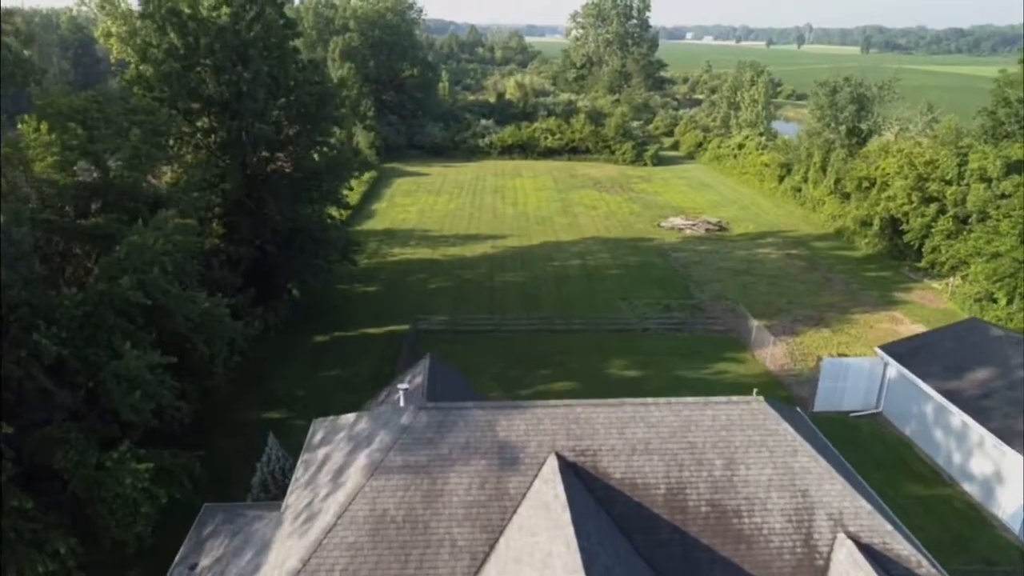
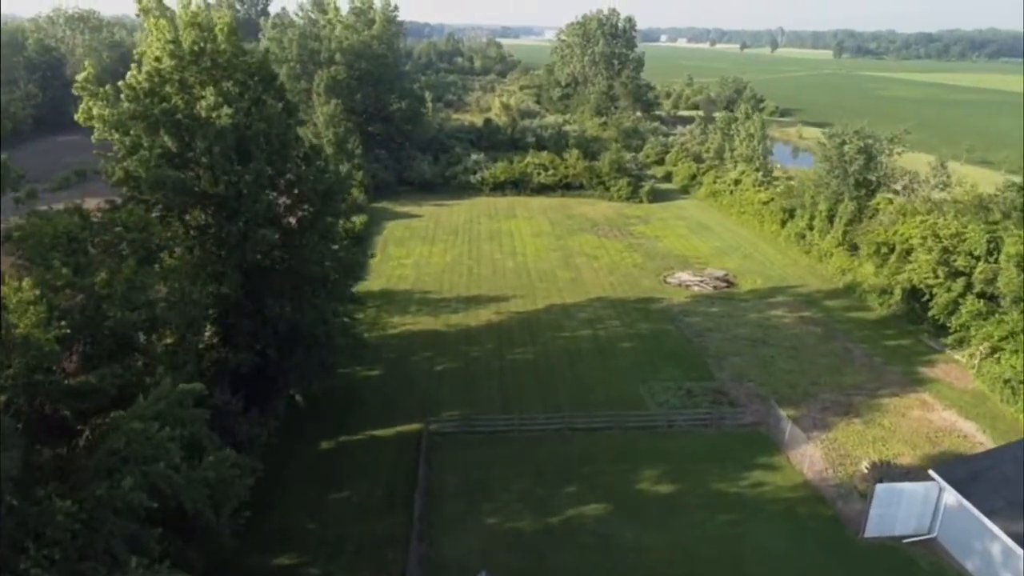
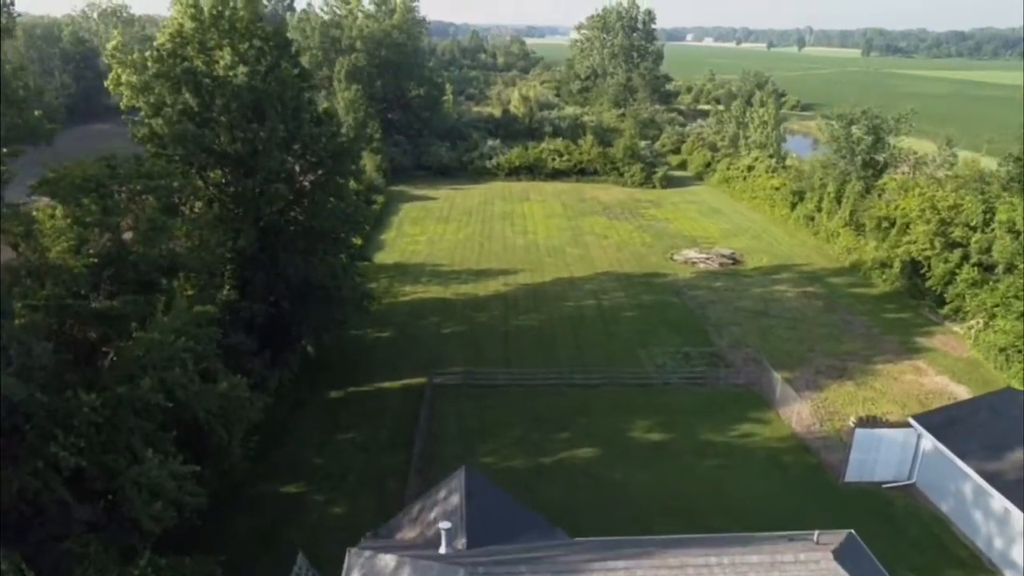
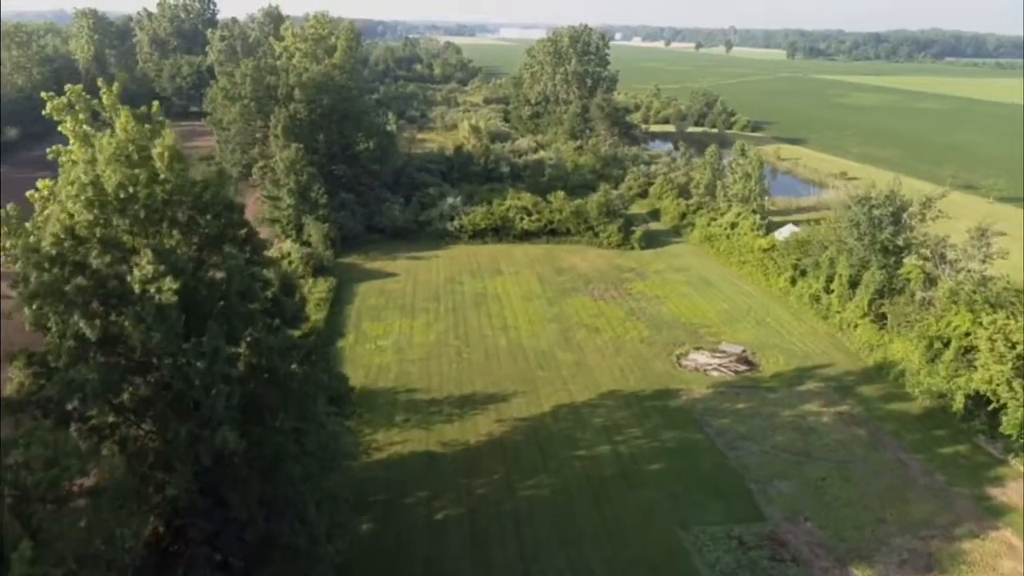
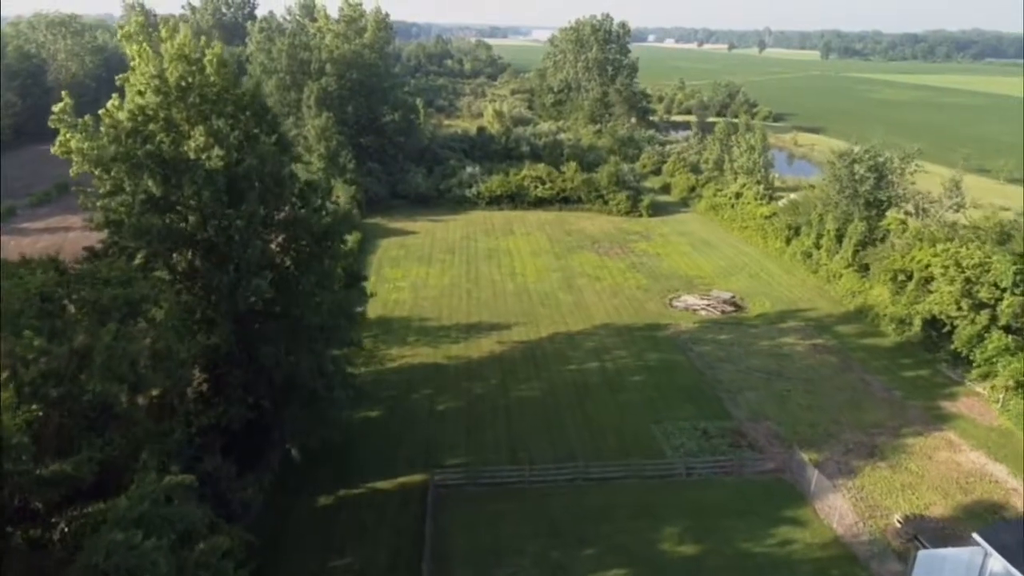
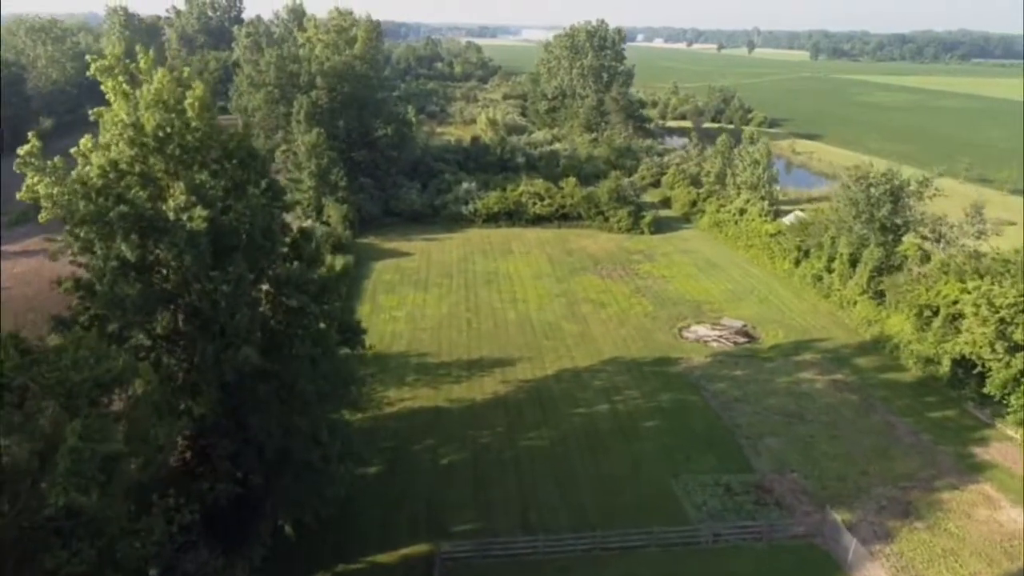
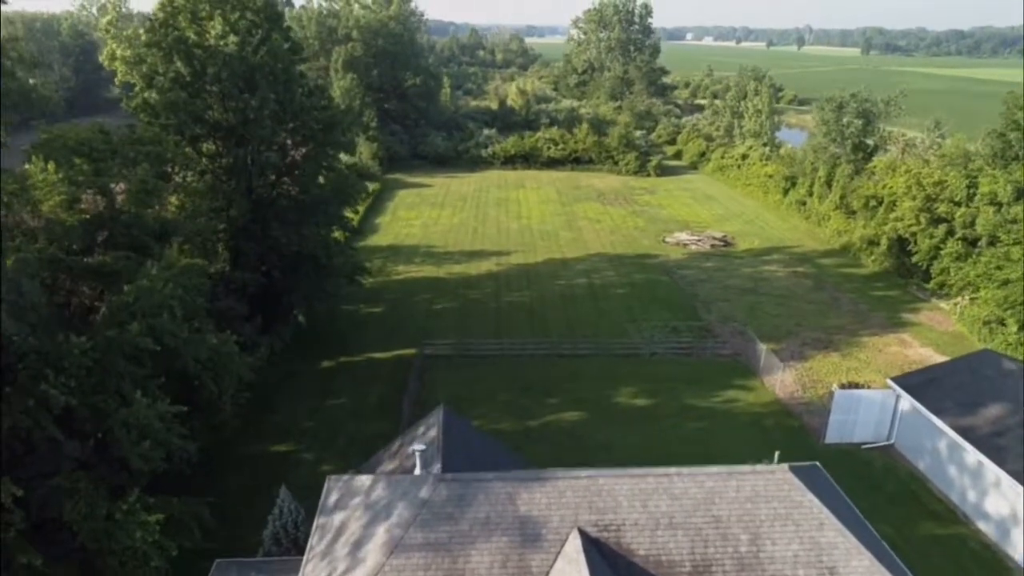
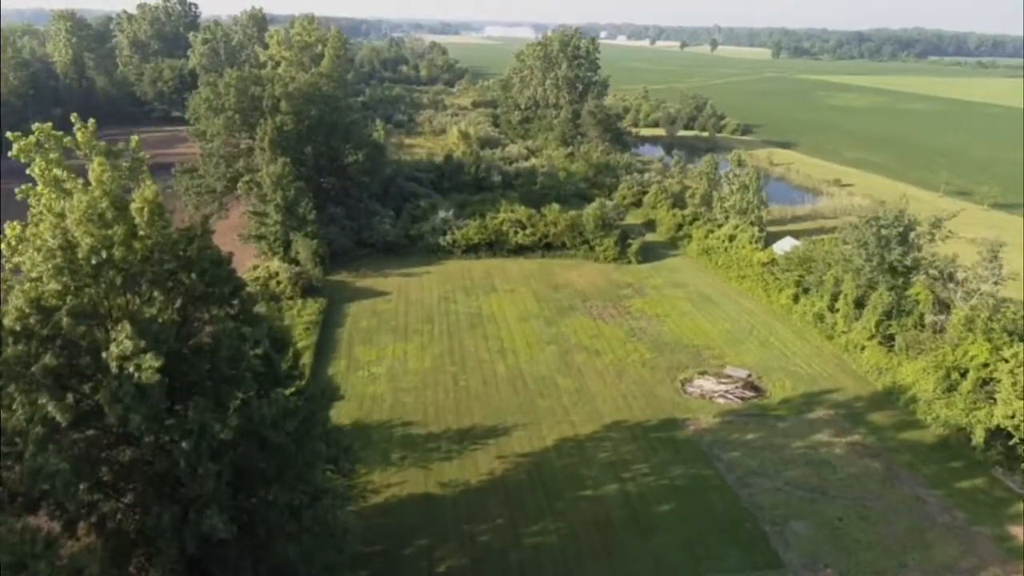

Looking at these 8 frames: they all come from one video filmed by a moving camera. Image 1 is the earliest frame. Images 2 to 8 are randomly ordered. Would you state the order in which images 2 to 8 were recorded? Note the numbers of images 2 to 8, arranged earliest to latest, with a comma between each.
7, 3, 2, 5, 6, 4, 8
